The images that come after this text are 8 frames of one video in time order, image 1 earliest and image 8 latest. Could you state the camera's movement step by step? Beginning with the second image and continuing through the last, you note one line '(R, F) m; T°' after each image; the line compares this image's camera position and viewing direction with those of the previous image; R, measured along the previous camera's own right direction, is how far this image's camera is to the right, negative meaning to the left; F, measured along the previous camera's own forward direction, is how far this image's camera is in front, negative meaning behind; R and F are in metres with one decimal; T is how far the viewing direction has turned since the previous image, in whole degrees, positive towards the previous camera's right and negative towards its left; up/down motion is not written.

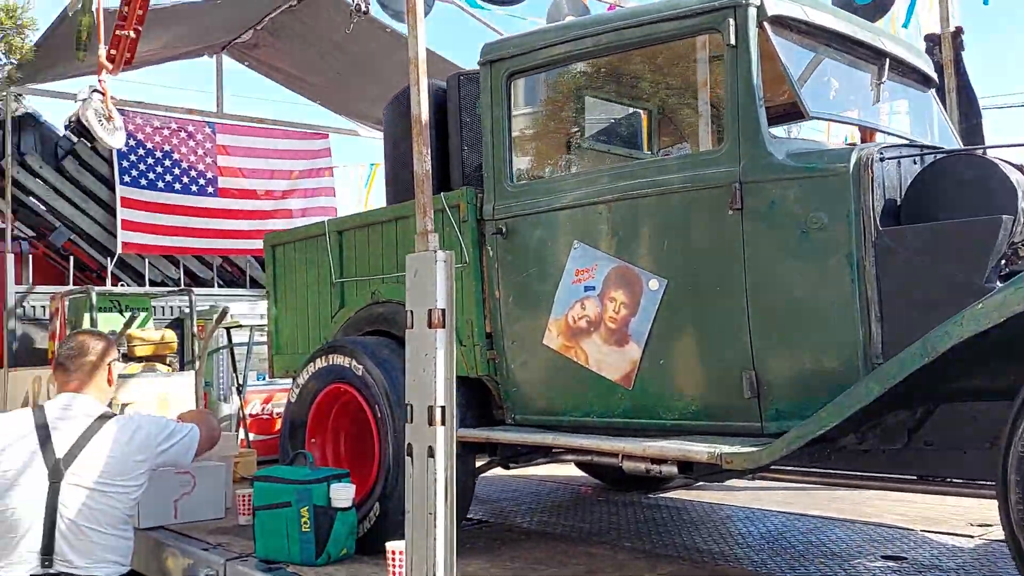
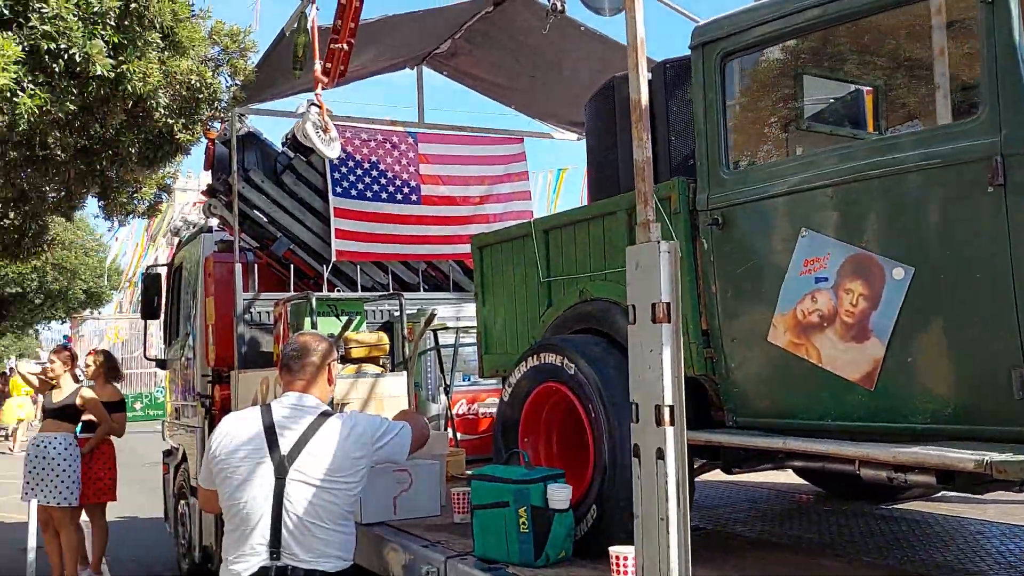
(-0.1, +0.1) m; -12°
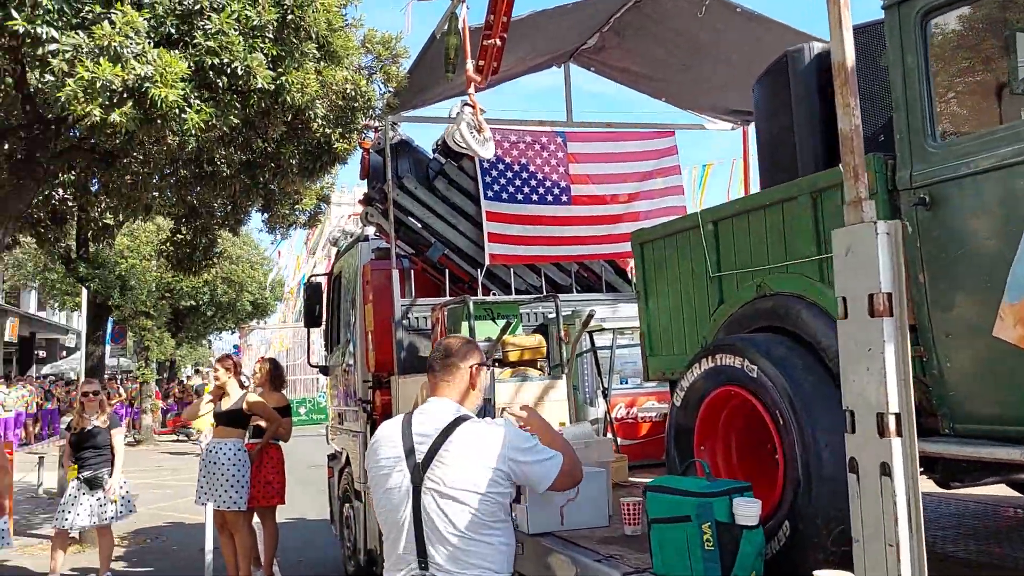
(-0.1, +0.2) m; -9°
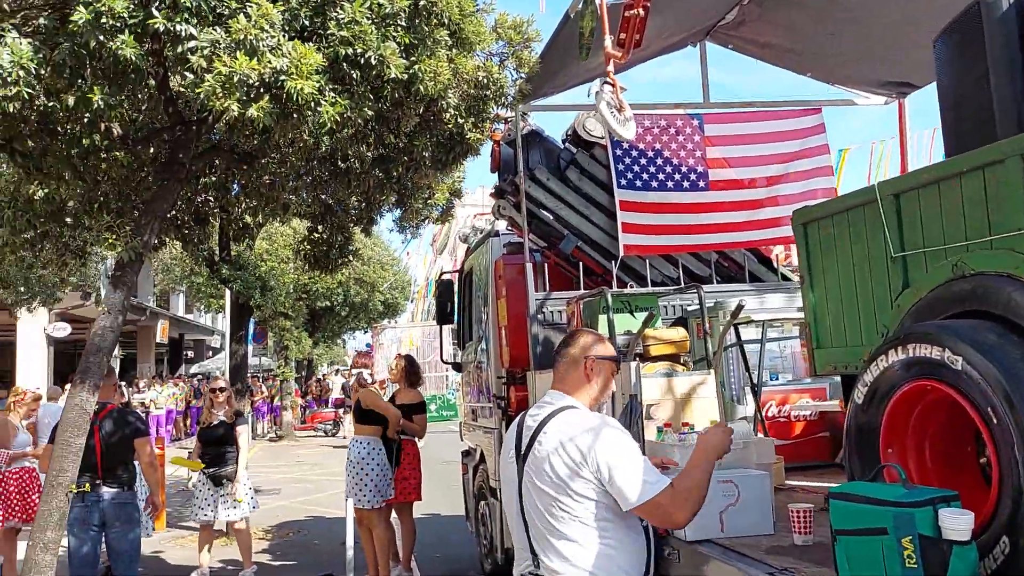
(-0.1, +0.2) m; -8°
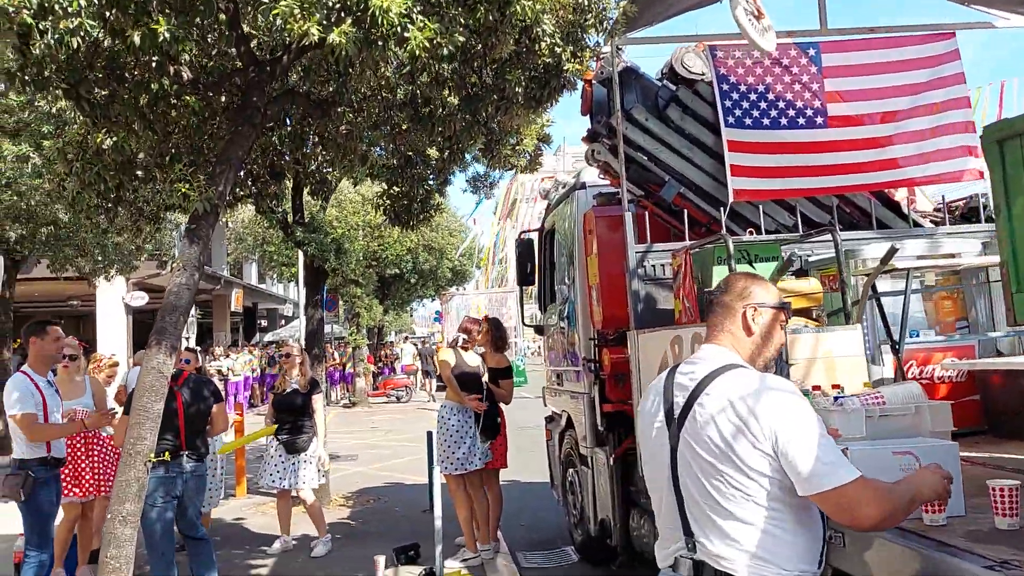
(-0.2, +0.4) m; -4°
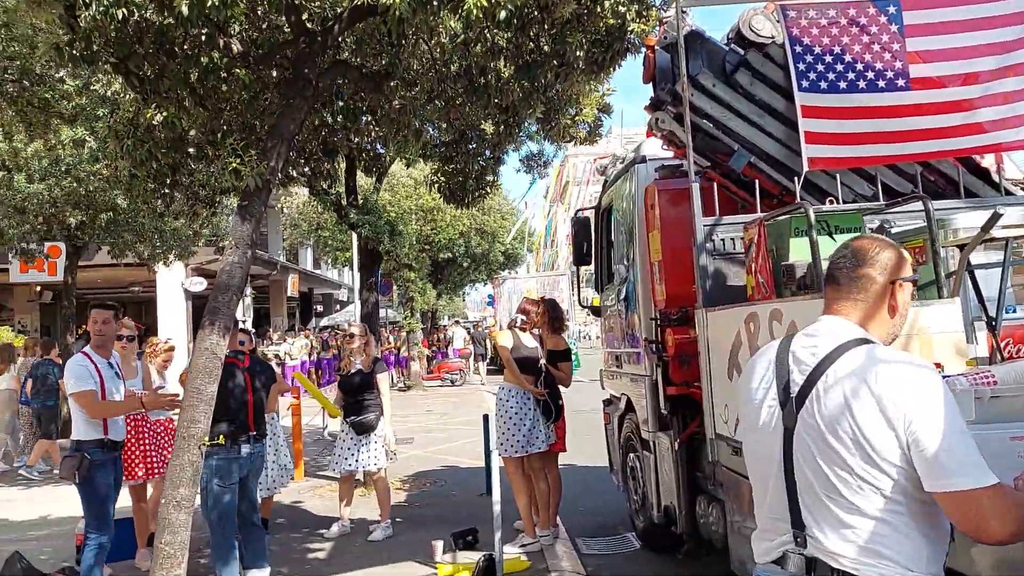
(0.0, +0.2) m; -3°
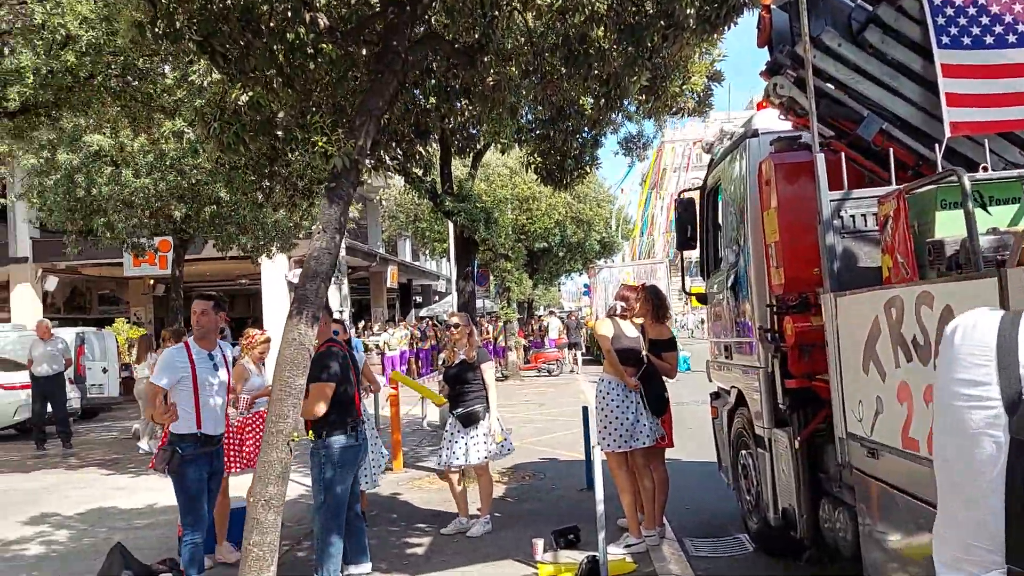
(0.0, +0.3) m; -6°
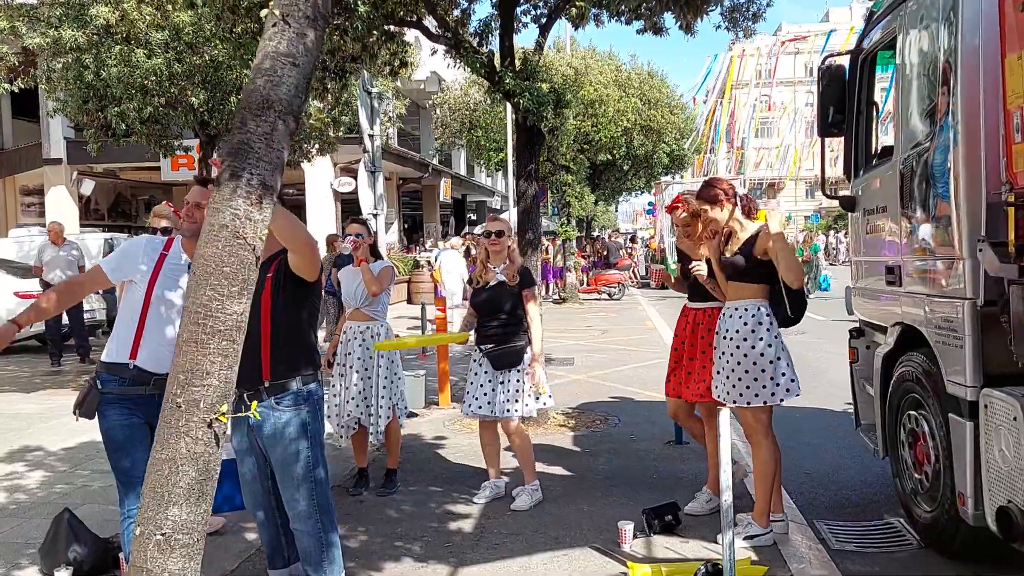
(-0.2, +1.9) m; -3°
